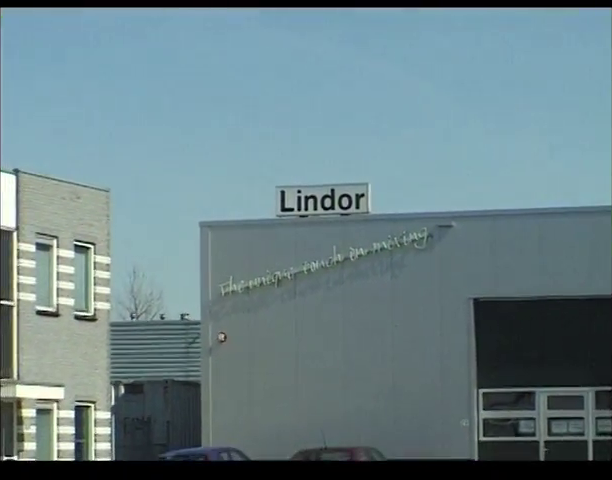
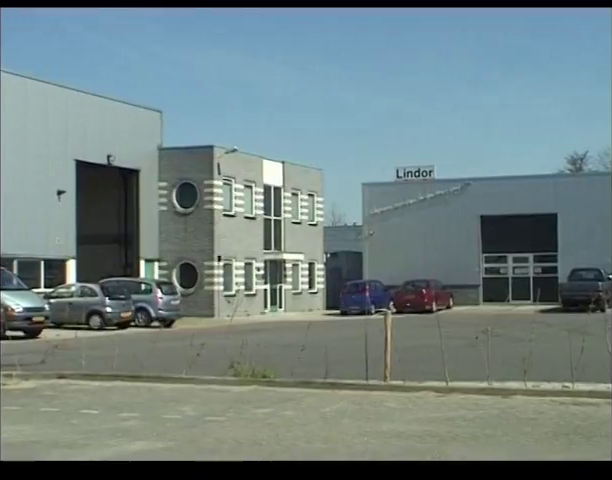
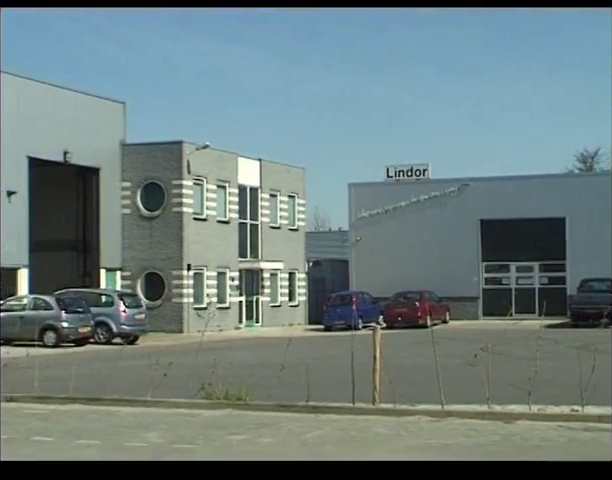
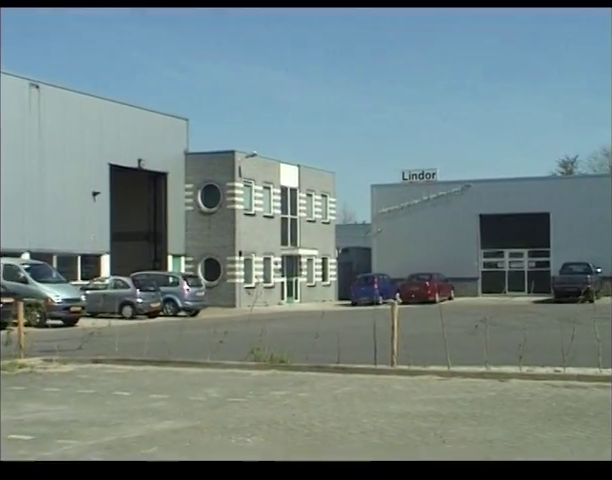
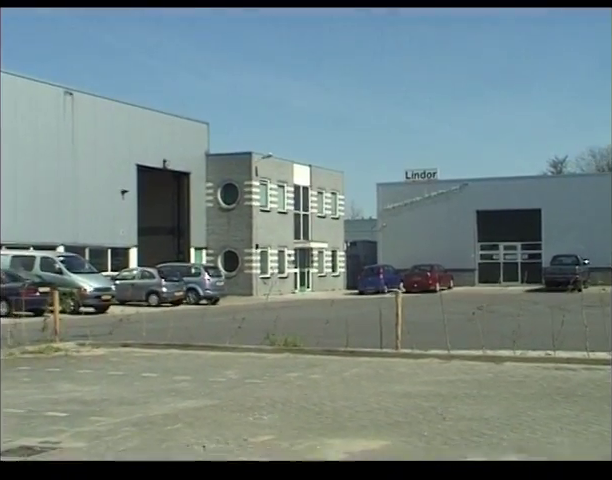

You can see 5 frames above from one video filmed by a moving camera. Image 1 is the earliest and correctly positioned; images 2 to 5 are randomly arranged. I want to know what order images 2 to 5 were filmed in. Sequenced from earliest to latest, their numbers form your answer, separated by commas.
3, 2, 4, 5
